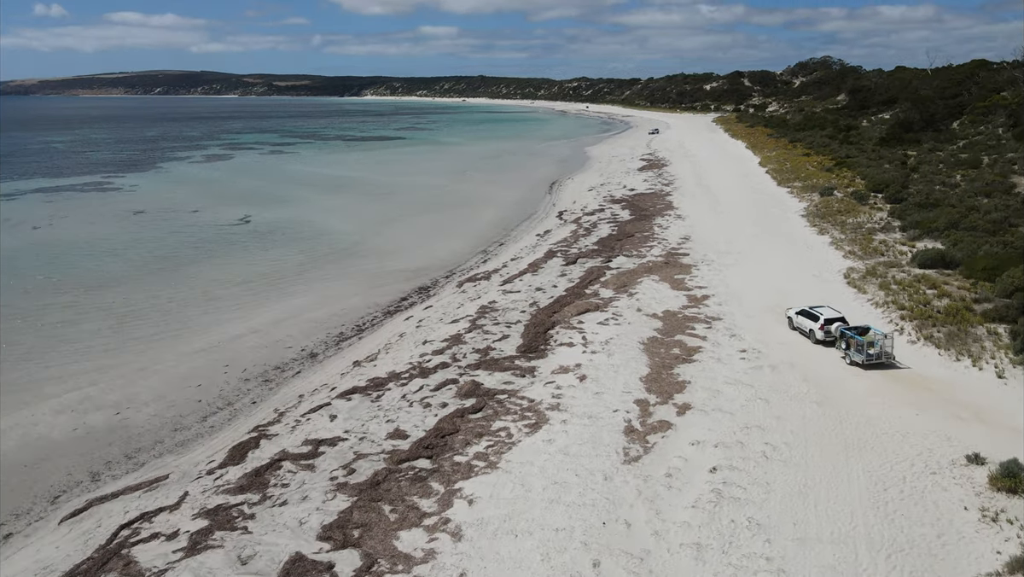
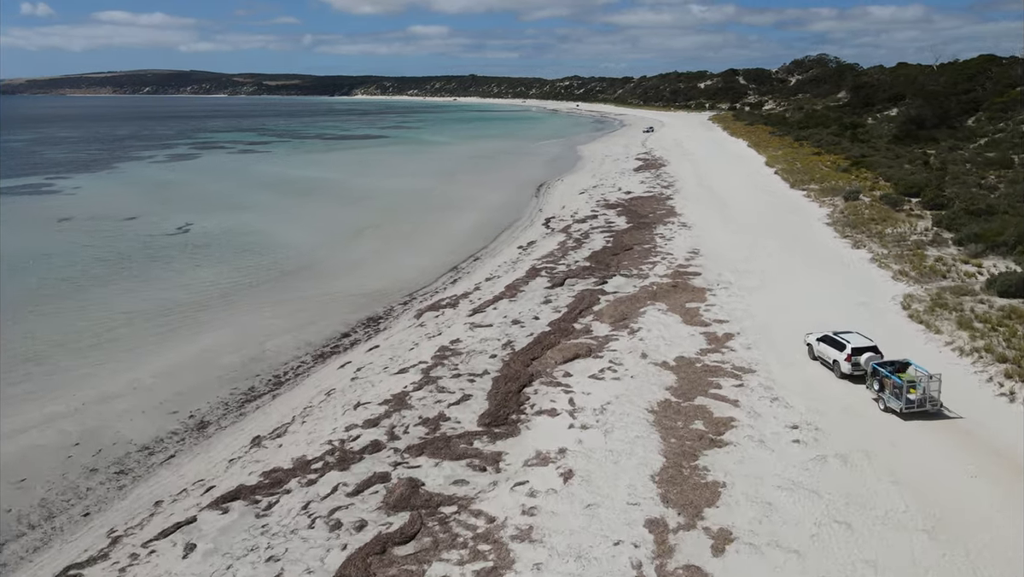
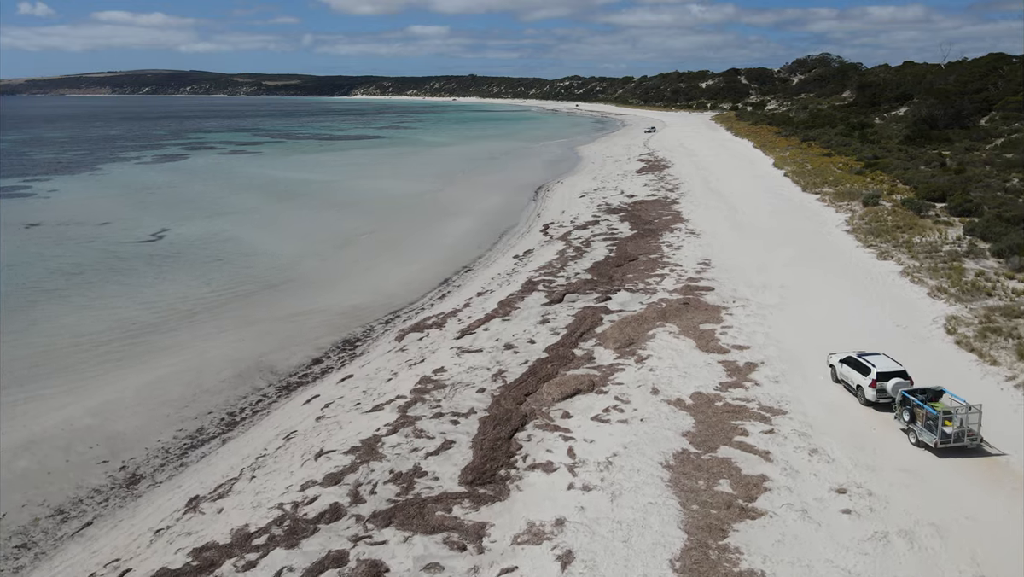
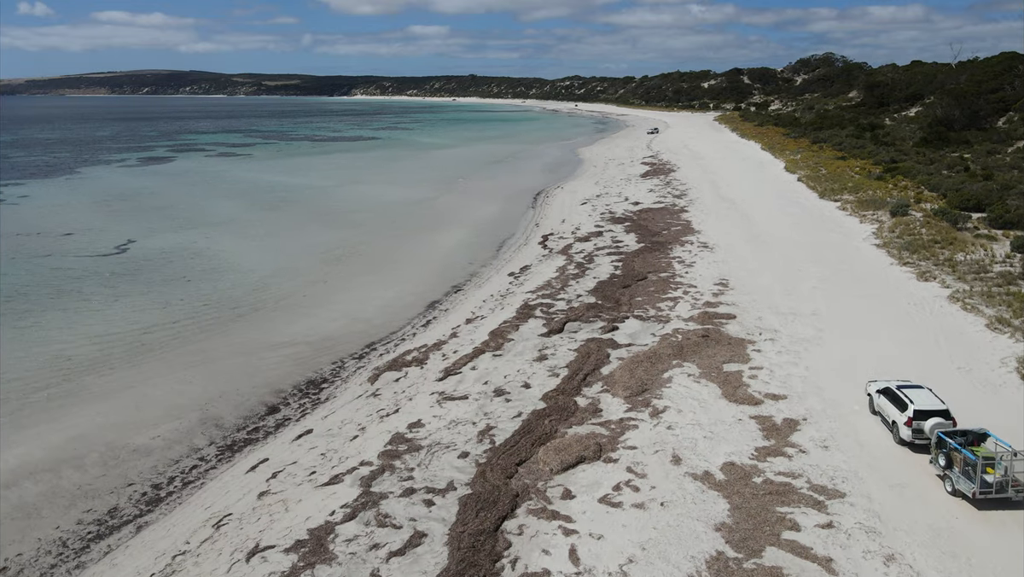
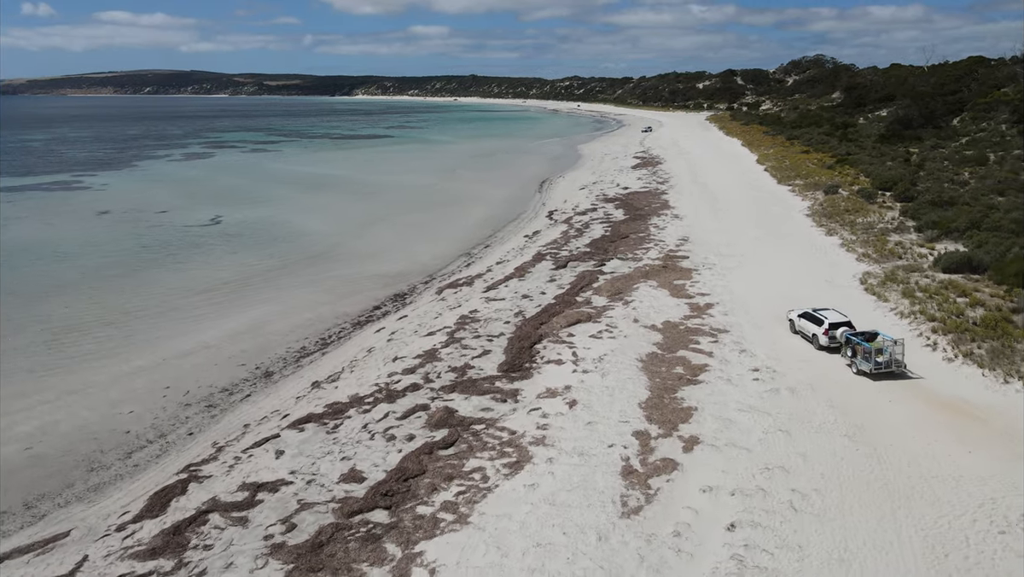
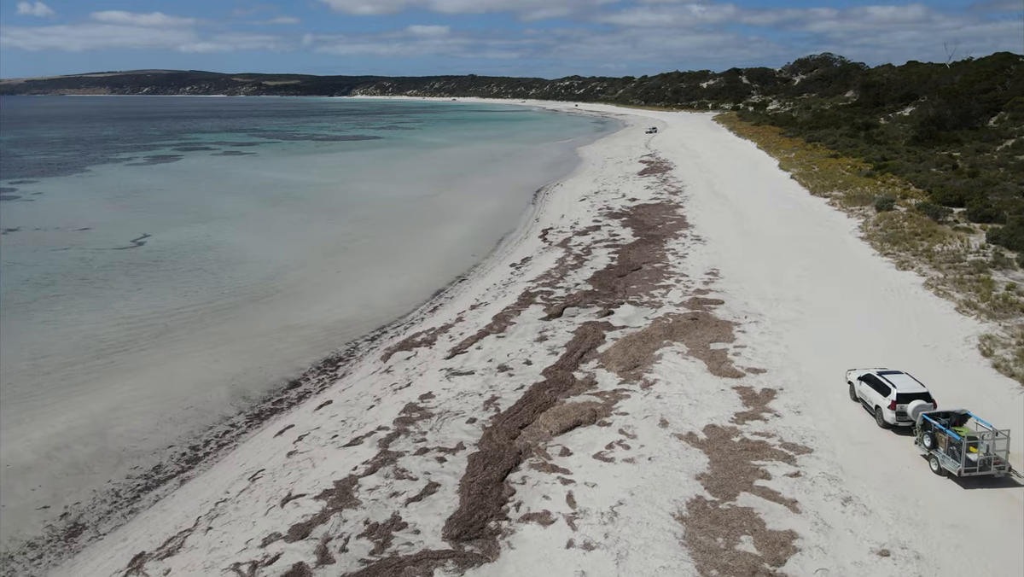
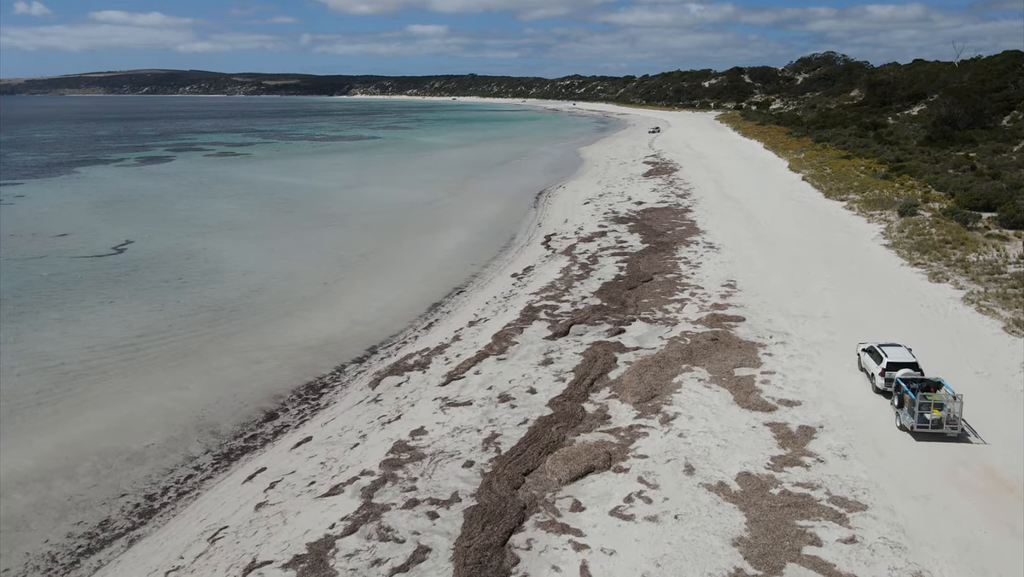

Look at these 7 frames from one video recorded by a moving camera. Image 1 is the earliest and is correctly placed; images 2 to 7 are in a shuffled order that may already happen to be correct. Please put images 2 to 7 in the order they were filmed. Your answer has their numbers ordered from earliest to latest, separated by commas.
5, 2, 3, 6, 4, 7
